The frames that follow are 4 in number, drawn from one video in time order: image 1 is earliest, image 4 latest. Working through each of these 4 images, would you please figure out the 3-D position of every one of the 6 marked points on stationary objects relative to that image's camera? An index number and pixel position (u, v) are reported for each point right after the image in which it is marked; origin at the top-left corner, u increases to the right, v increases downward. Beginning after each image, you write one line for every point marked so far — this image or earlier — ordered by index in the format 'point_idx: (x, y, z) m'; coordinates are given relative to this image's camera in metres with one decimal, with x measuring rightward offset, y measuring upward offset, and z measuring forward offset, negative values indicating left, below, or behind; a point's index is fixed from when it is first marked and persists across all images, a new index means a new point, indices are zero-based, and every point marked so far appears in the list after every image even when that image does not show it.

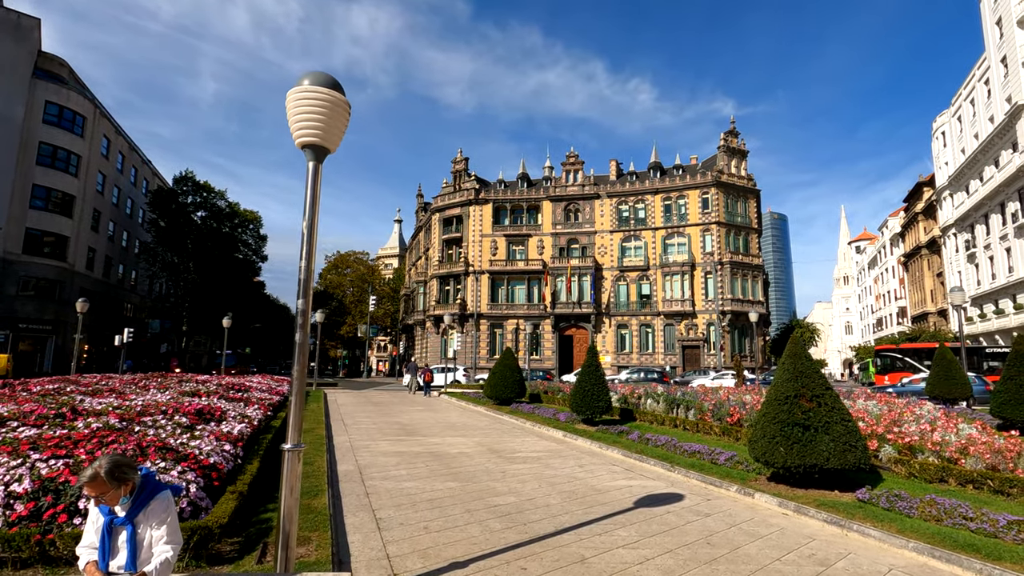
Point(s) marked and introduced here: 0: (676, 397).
0: (+4.8, -3.2, +15.8) m
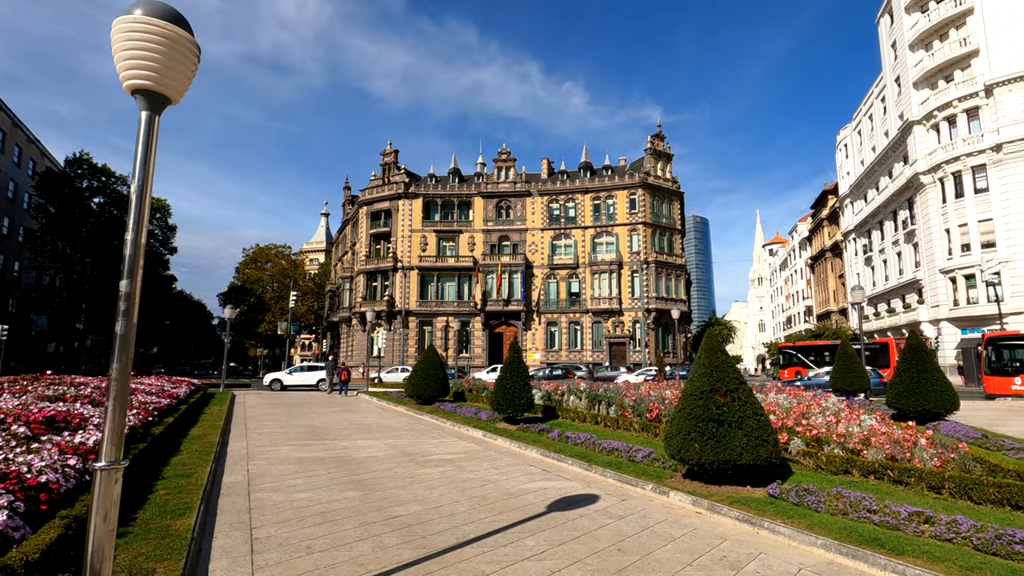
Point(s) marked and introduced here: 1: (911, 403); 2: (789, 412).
0: (+2.5, -3.1, +15.6) m
1: (+10.2, -2.9, +13.7) m
2: (+5.4, -2.4, +10.4) m
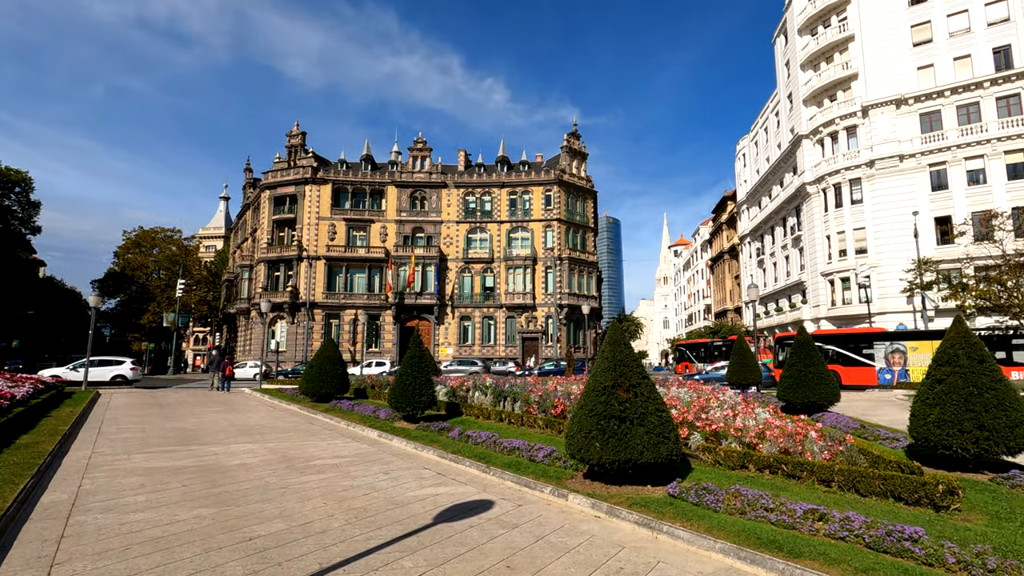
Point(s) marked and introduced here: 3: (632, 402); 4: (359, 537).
0: (-0.2, -2.8, +15.1) m
1: (+7.7, -2.9, +14.4) m
2: (+3.4, -2.3, +10.4) m
3: (+1.7, -1.6, +7.4) m
4: (-1.7, -2.8, +5.9) m
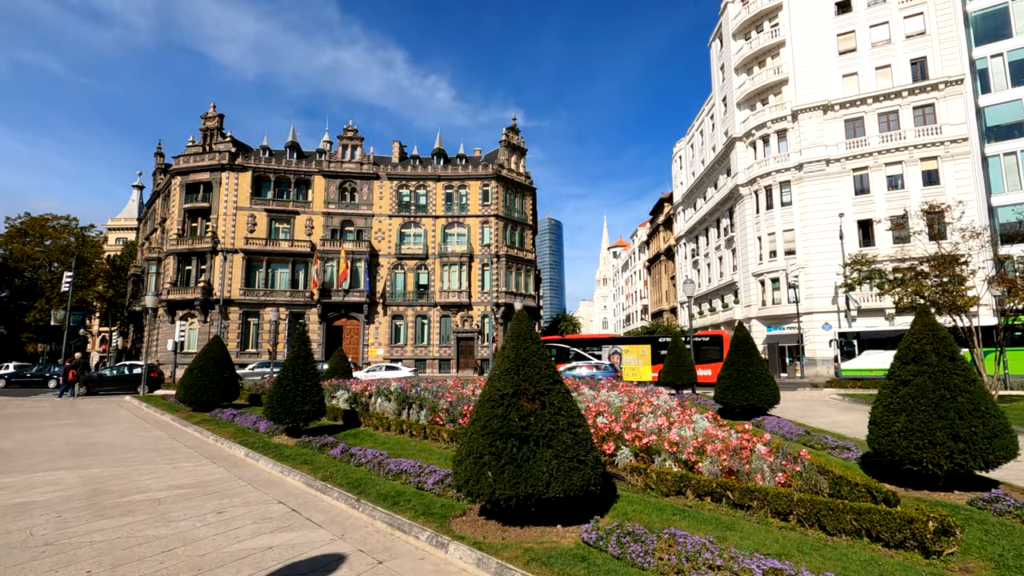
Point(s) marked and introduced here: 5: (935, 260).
0: (-2.4, -2.6, +13.0) m
1: (+5.5, -2.7, +13.1) m
2: (+1.7, -2.1, +8.7) m
3: (+0.3, -1.3, +5.5) m
4: (-2.9, -2.5, +3.7) m
5: (+15.6, +1.0, +19.8) m
